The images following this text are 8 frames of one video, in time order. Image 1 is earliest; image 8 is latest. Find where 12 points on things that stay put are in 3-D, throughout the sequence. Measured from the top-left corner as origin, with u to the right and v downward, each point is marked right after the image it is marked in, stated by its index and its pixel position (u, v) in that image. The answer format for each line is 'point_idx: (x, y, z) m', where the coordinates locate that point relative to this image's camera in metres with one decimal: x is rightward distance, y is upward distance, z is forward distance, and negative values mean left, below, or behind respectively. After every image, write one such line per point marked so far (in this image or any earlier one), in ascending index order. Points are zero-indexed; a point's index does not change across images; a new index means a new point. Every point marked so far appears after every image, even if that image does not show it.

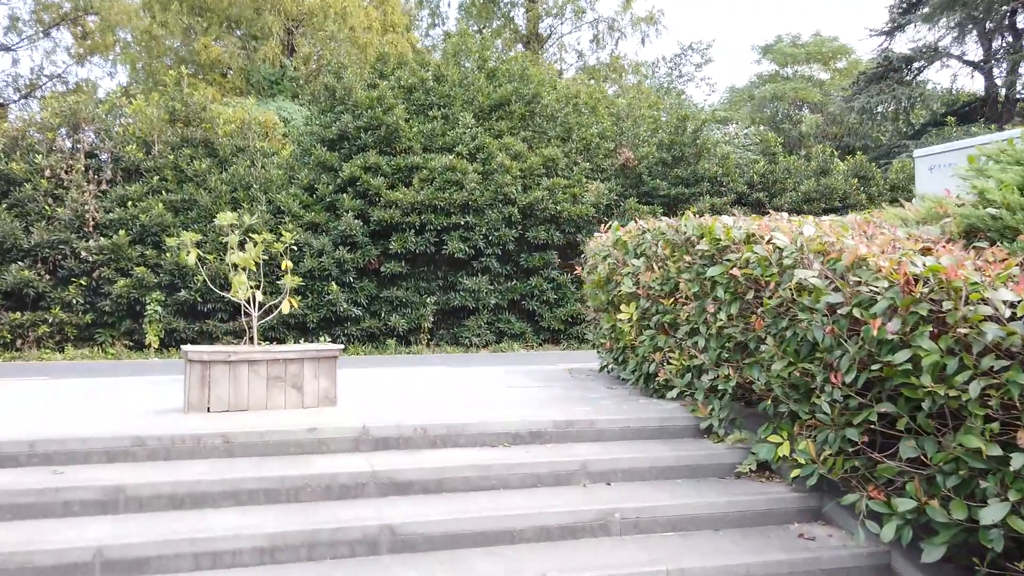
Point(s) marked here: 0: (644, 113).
0: (+2.5, +3.2, +14.2) m
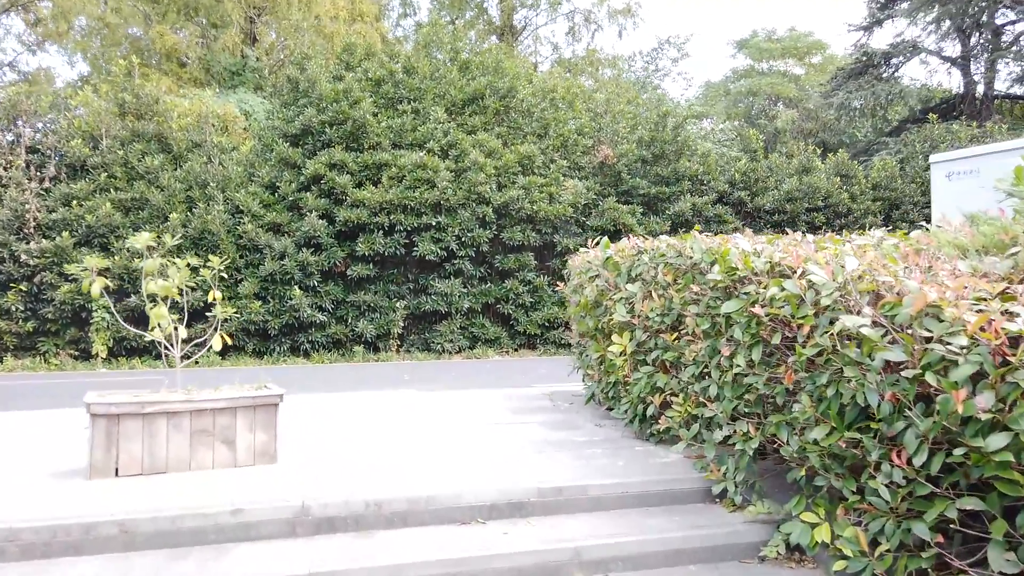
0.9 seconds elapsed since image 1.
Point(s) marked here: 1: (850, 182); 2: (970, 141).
0: (+2.0, +3.2, +13.7) m
1: (+6.4, +2.0, +14.6) m
2: (+9.3, +3.0, +15.6) m
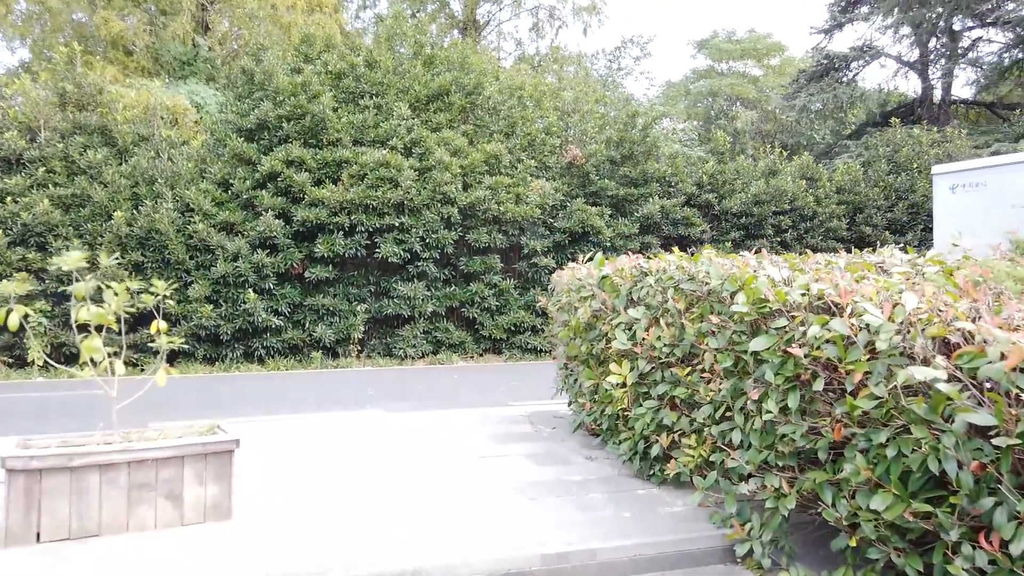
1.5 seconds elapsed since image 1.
0: (+1.4, +3.1, +13.4) m
1: (+5.7, +1.9, +14.5) m
2: (+8.6, +2.9, +15.8) m
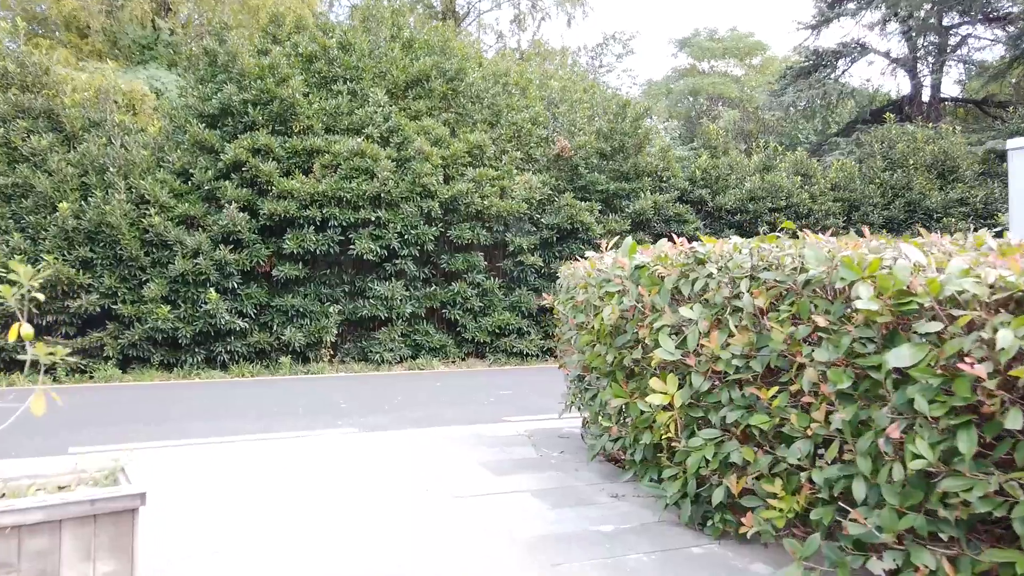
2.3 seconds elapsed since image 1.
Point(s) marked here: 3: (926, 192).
0: (+1.1, +3.1, +12.7) m
1: (+5.4, +1.9, +14.0) m
2: (+8.2, +2.9, +15.3) m
3: (+7.7, +1.8, +14.3) m
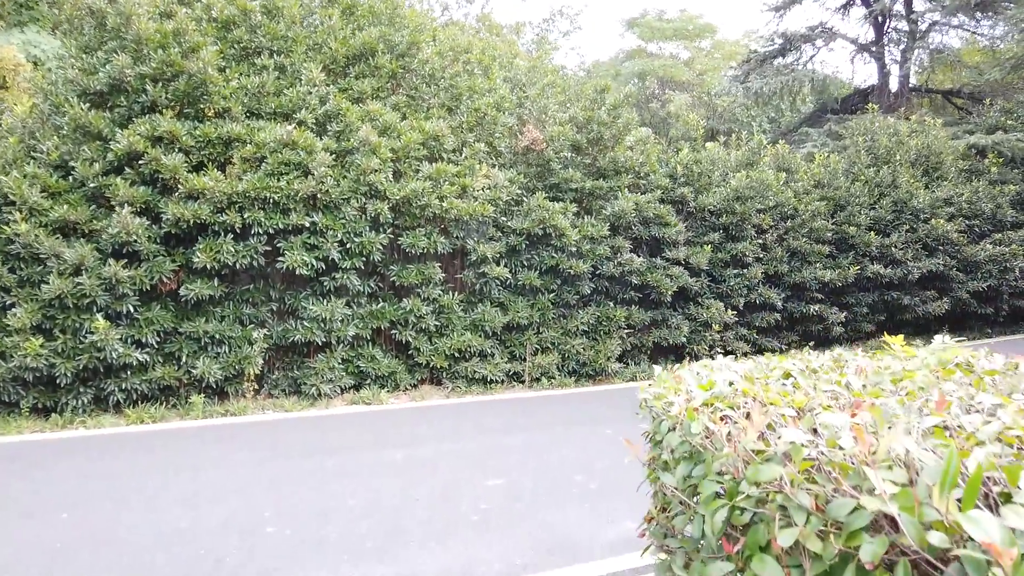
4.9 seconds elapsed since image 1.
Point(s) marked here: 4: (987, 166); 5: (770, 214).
0: (+0.5, +3.0, +11.1) m
1: (+4.6, +1.8, +12.7) m
2: (+7.4, +2.8, +14.3) m
3: (+6.9, +1.7, +13.3) m
4: (+9.1, +2.3, +14.7) m
5: (+4.0, +1.1, +11.8) m
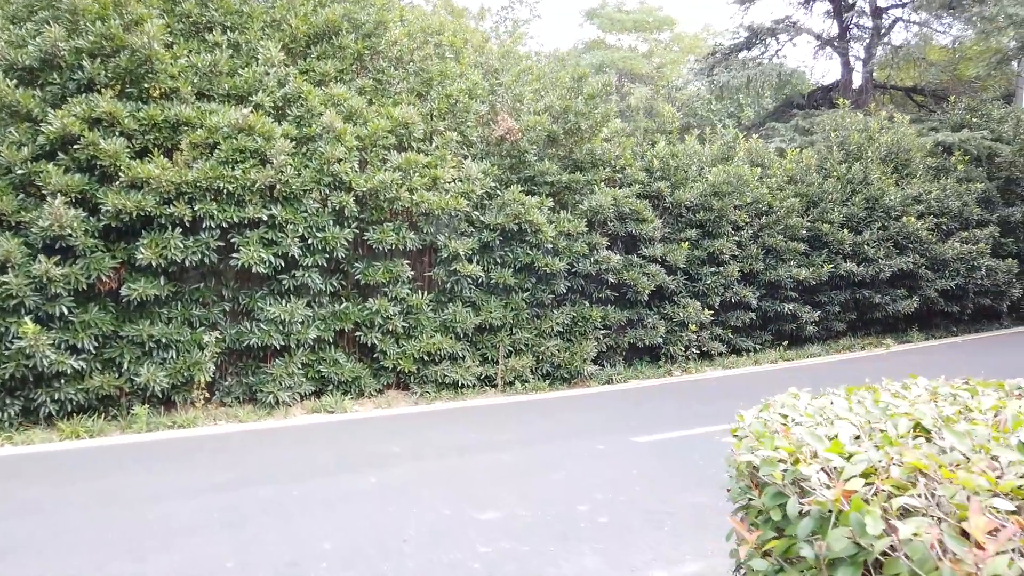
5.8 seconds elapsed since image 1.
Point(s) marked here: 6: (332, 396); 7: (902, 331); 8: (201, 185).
0: (+0.1, +3.0, +10.5) m
1: (+4.1, +1.8, +12.4) m
2: (+6.7, +2.9, +14.1) m
3: (+6.4, +1.7, +13.1) m
4: (+8.4, +2.4, +14.7) m
5: (+3.5, +1.2, +11.5) m
6: (-1.9, -1.1, +8.0) m
7: (+7.2, -0.8, +14.1) m
8: (-2.8, +0.9, +7.0) m
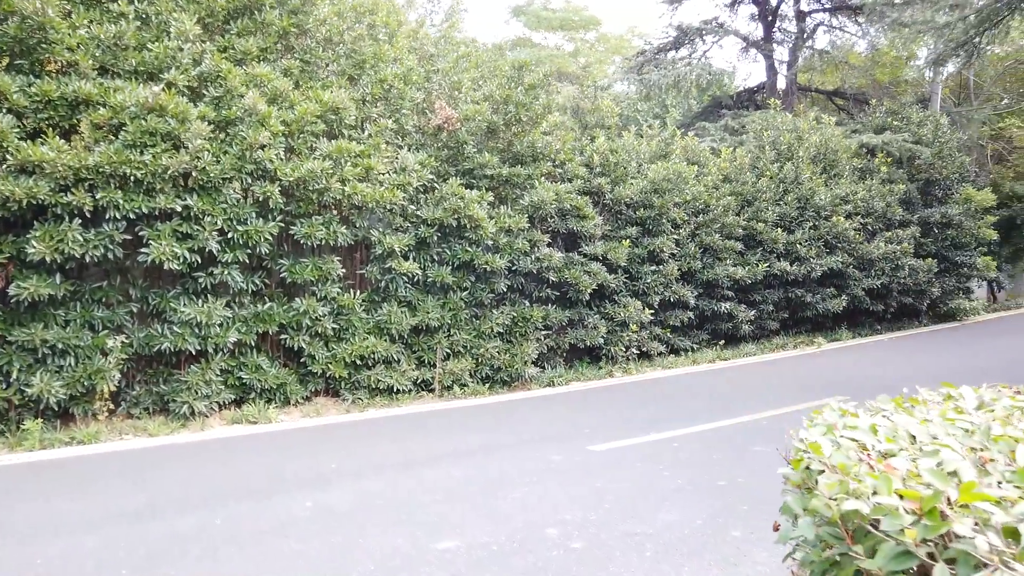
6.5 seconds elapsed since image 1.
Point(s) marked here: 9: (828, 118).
0: (-0.7, +3.0, +10.0) m
1: (+3.1, +1.9, +12.3) m
2: (+5.5, +2.9, +14.3) m
3: (+5.2, +1.7, +13.3) m
4: (+7.1, +2.4, +15.0) m
5: (+2.5, +1.2, +11.3) m
6: (-2.5, -1.1, +7.3) m
7: (+5.9, -0.8, +14.3) m
8: (-3.3, +0.9, +6.2) m
9: (+6.2, +3.3, +15.2) m
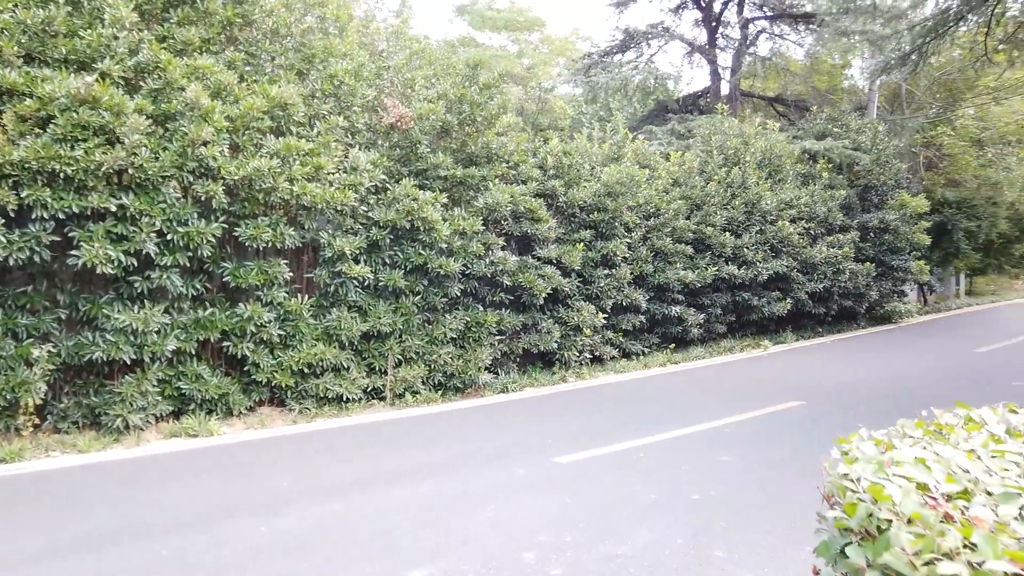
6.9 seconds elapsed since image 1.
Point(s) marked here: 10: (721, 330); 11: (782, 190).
0: (-1.3, +3.0, +9.7) m
1: (+2.3, +1.8, +12.3) m
2: (+4.5, +2.8, +14.4) m
3: (+4.4, +1.7, +13.4) m
4: (+6.1, +2.3, +15.3) m
5: (+1.8, +1.1, +11.3) m
6: (-2.8, -1.2, +6.9) m
7: (+5.0, -0.8, +14.6) m
8: (-3.6, +0.9, +5.7) m
9: (+5.2, +3.3, +15.4) m
10: (+3.6, -0.7, +13.1) m
11: (+4.9, +1.8, +14.0) m
